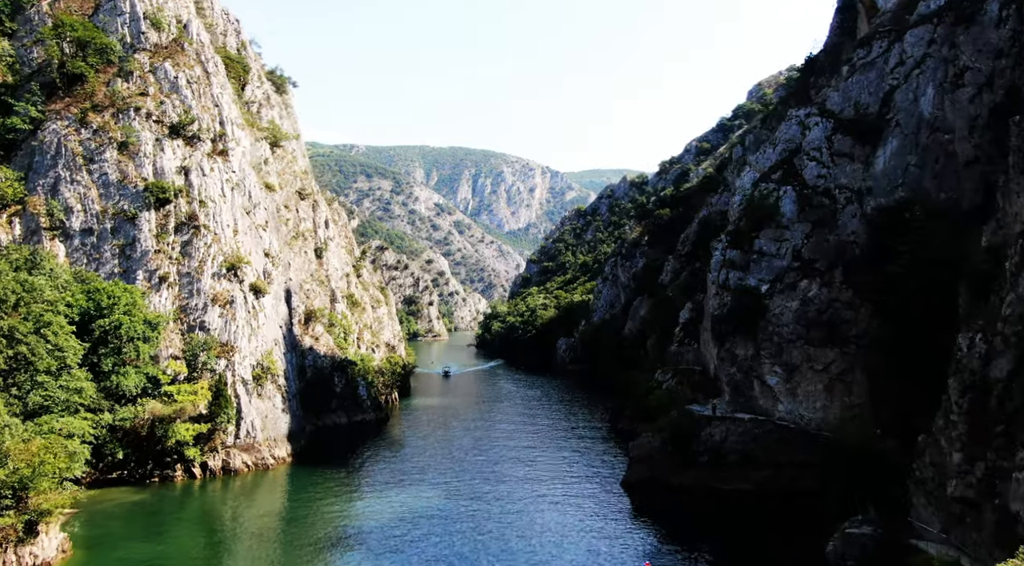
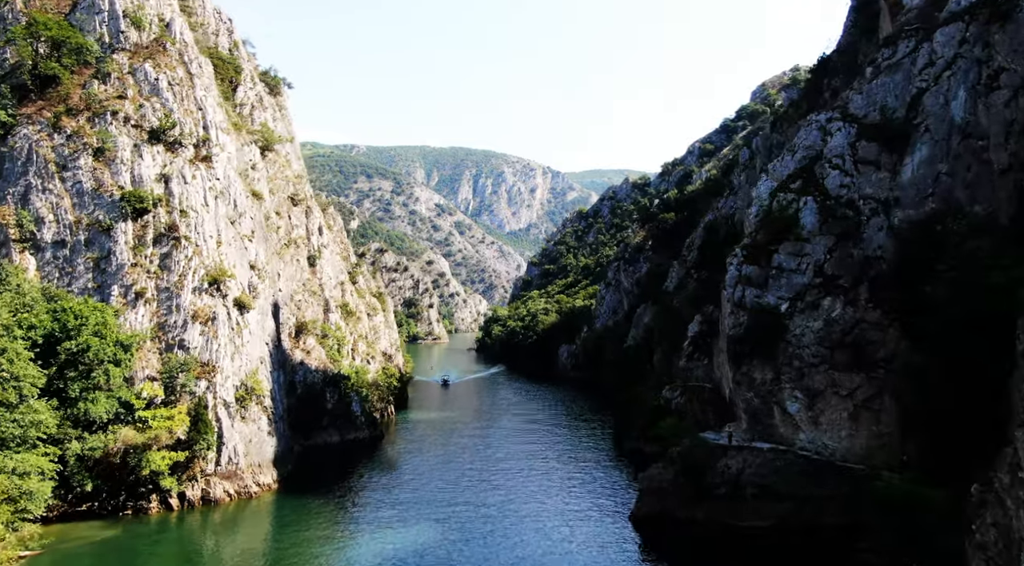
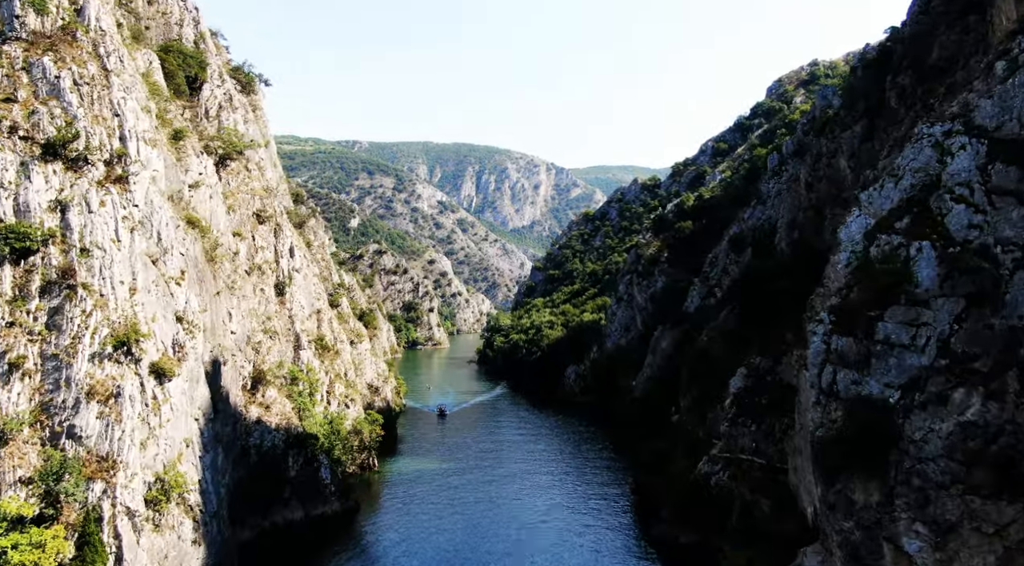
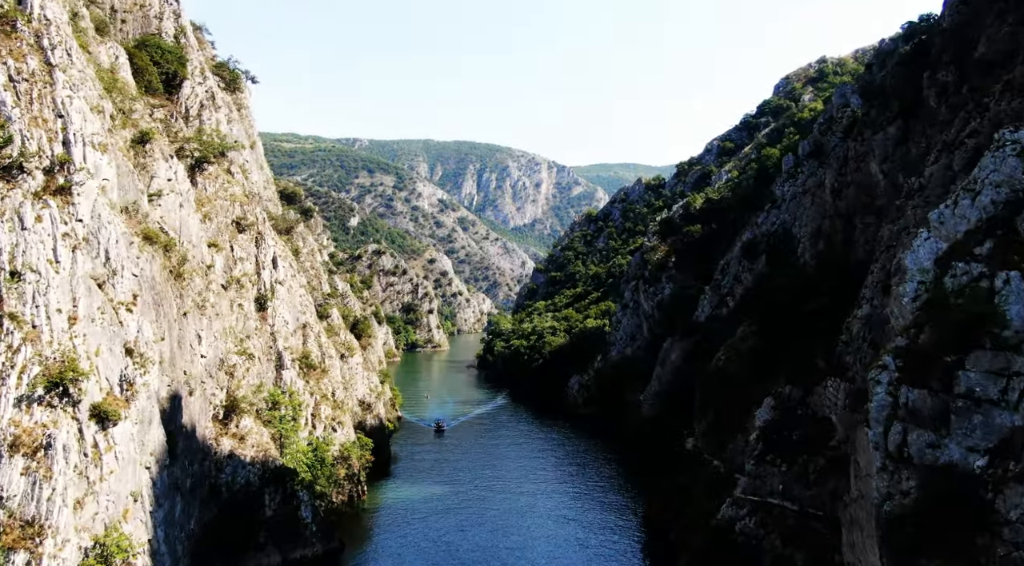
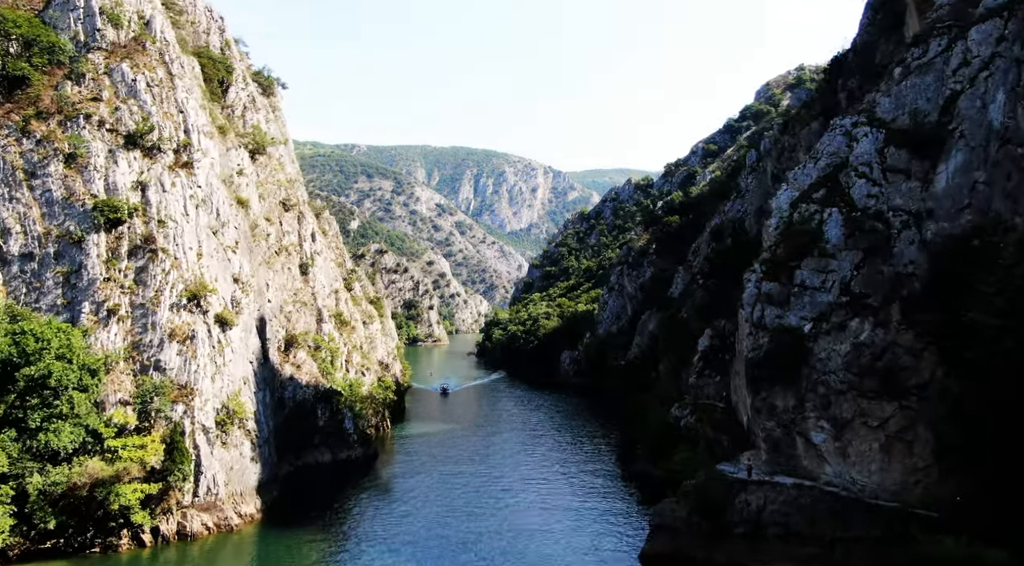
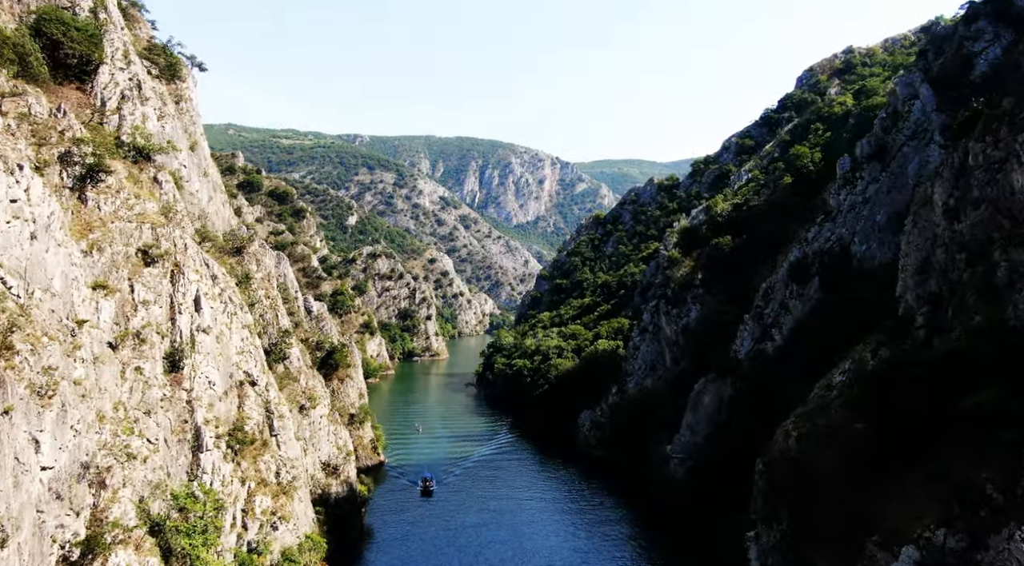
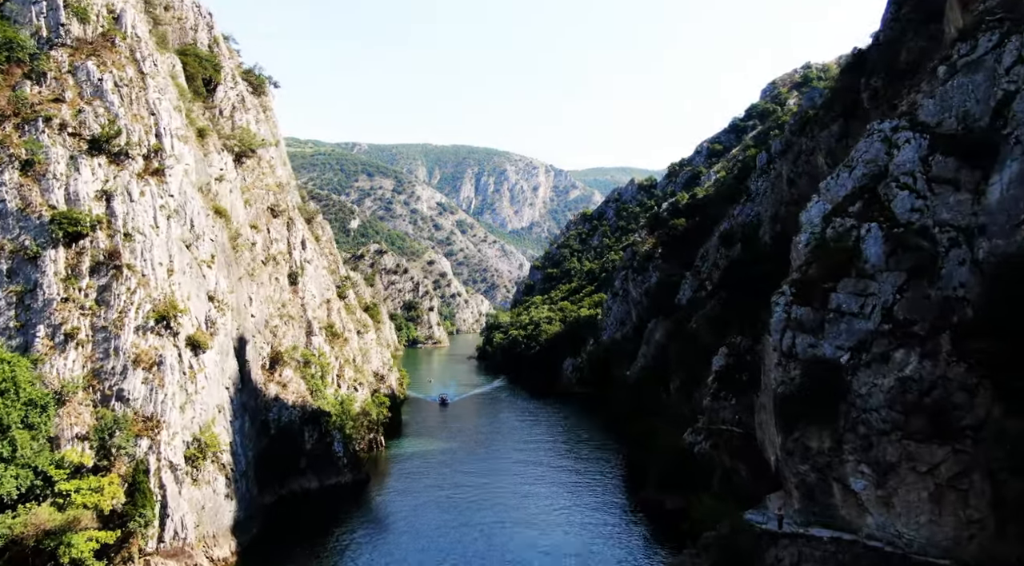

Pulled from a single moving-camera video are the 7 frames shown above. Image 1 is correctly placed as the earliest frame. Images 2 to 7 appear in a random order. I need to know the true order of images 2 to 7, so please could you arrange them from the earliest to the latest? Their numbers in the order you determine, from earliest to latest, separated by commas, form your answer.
2, 5, 7, 3, 4, 6
